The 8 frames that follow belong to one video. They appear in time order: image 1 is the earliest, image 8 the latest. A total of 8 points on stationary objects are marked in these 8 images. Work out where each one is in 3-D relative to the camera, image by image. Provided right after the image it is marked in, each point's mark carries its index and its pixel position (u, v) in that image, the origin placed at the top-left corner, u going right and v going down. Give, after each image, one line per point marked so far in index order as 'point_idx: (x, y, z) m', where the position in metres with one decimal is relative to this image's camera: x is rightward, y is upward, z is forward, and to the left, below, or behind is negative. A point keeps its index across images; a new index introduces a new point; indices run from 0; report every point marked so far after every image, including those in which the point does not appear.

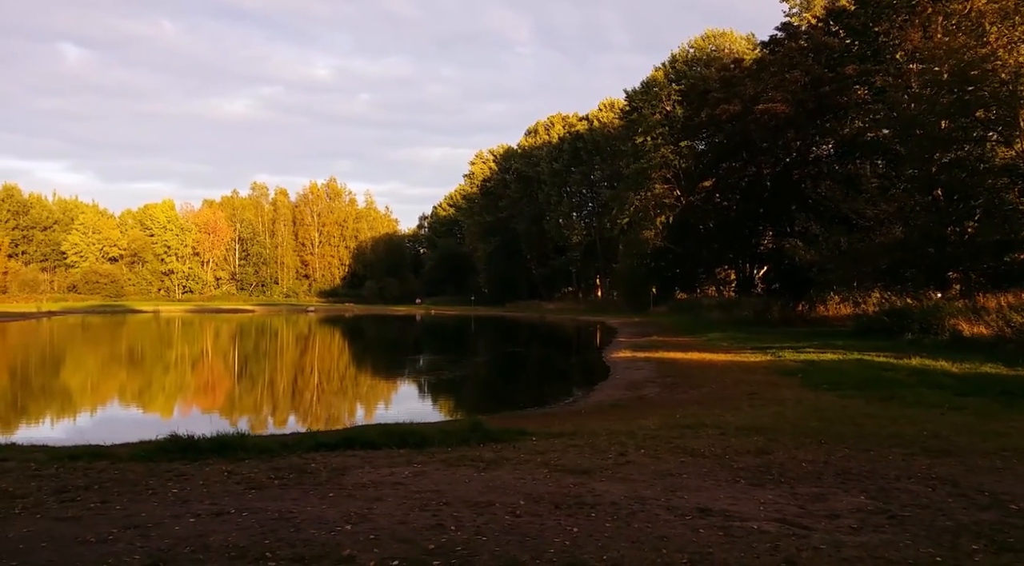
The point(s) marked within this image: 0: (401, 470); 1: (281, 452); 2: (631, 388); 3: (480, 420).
0: (-1.0, -1.7, +6.6) m
1: (-2.4, -1.7, +7.6) m
2: (+2.5, -2.1, +14.9) m
3: (-0.4, -1.8, +9.5) m
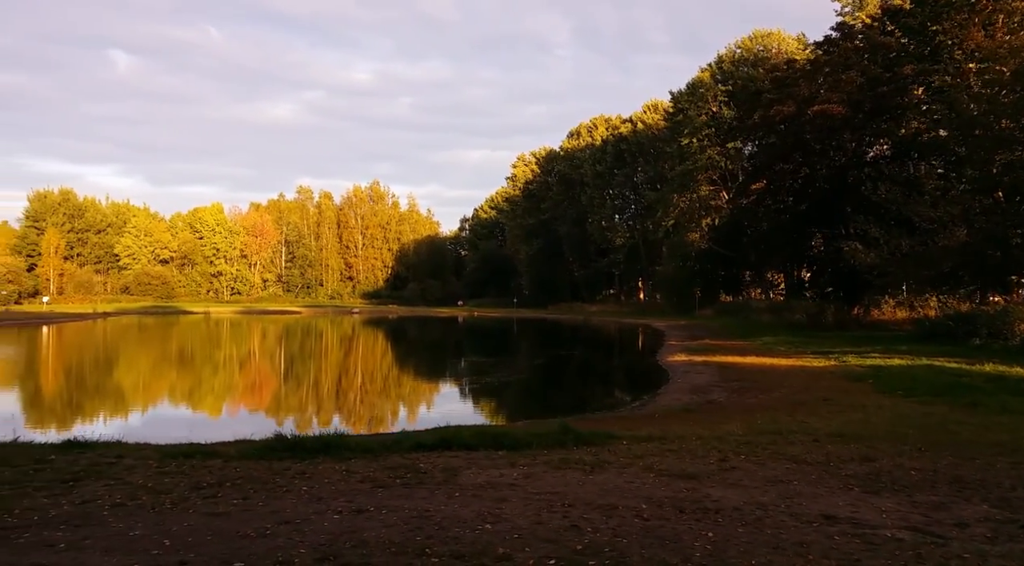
0: (0.0, -1.7, +6.8) m
1: (-1.3, -1.8, +7.8) m
2: (+3.8, -2.2, +14.9) m
3: (+0.7, -1.8, +9.6) m
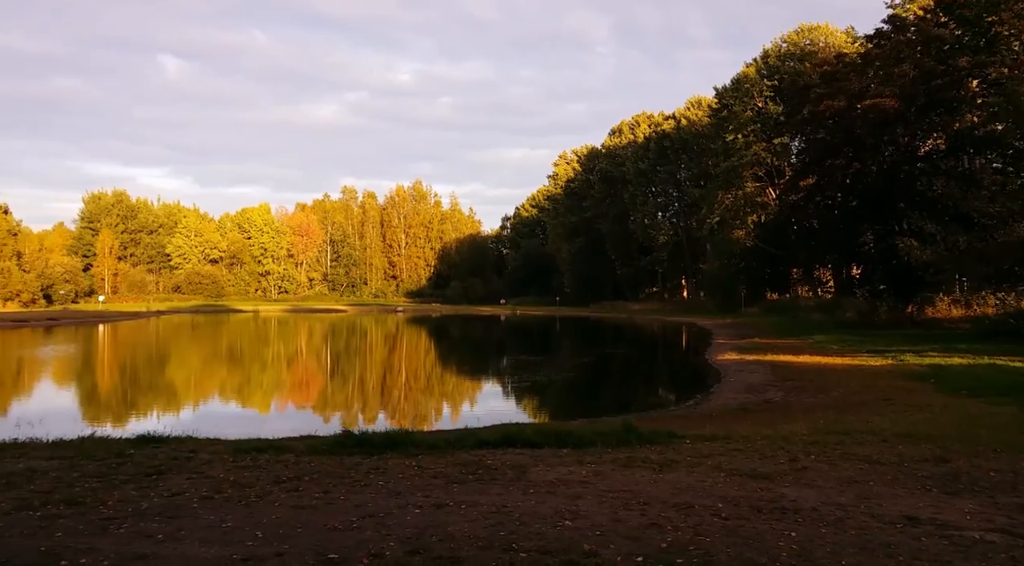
0: (+0.6, -1.7, +6.8) m
1: (-0.7, -1.8, +7.9) m
2: (+4.8, -2.2, +14.7) m
3: (+1.5, -1.8, +9.6) m
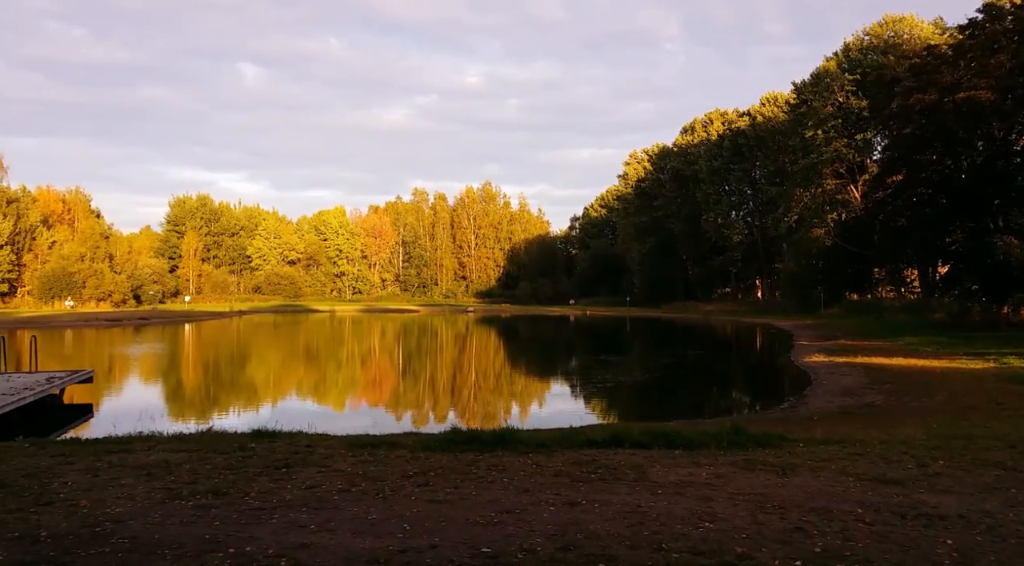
0: (+1.7, -1.7, +6.7) m
1: (+0.5, -1.8, +7.9) m
2: (+6.6, -2.2, +14.2) m
3: (+2.8, -1.8, +9.5) m
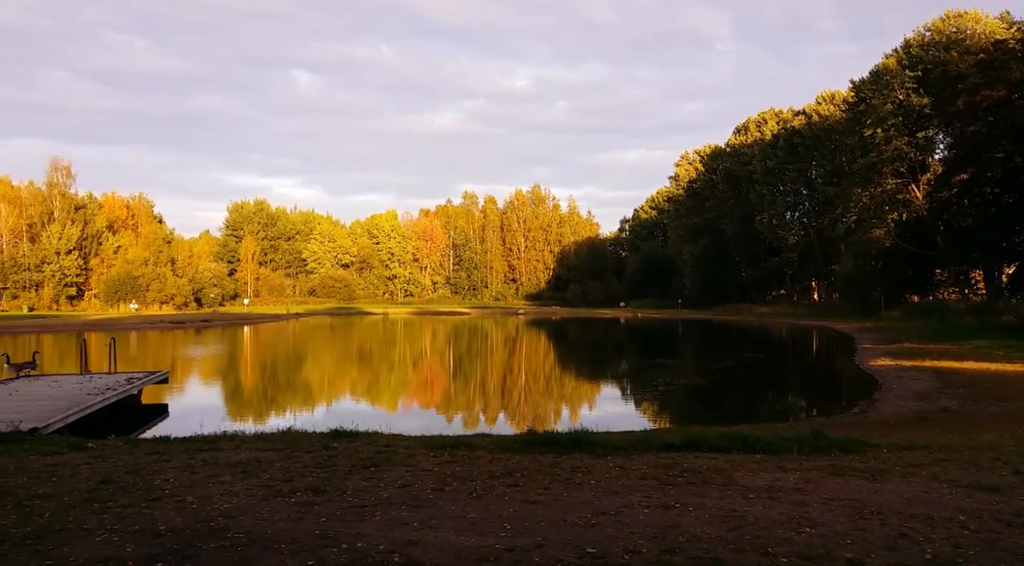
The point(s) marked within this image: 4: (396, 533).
0: (+2.5, -1.8, +6.7) m
1: (+1.4, -1.8, +7.9) m
2: (+7.8, -2.2, +13.9) m
3: (+3.8, -1.8, +9.3) m
4: (-0.8, -1.7, +4.8) m
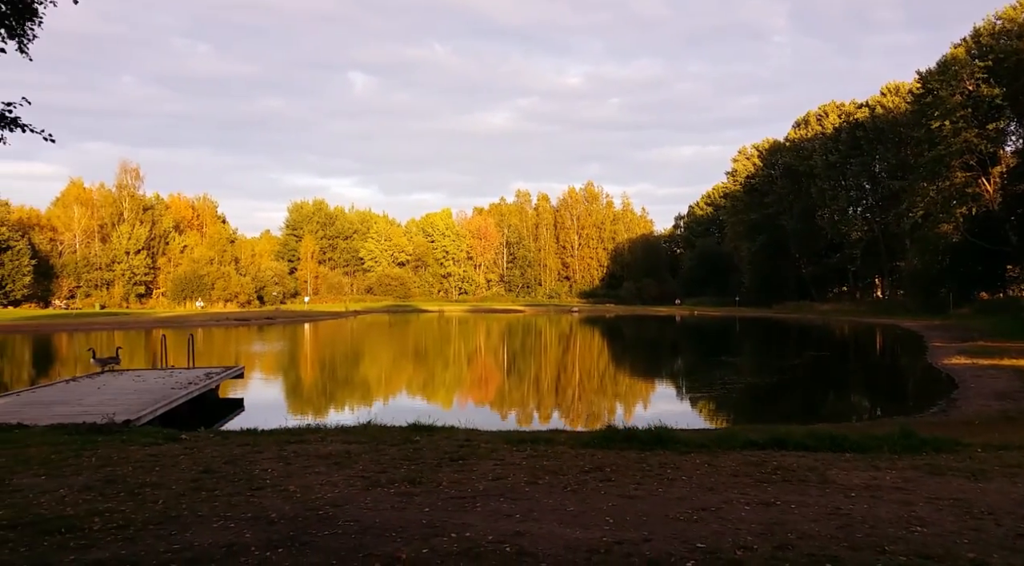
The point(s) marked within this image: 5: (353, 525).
0: (+3.3, -1.7, +6.5) m
1: (+2.3, -1.8, +7.9) m
2: (+9.1, -2.1, +13.4) m
3: (+4.7, -1.8, +9.1) m
4: (-0.1, -1.6, +4.9) m
5: (-1.1, -1.6, +5.0) m
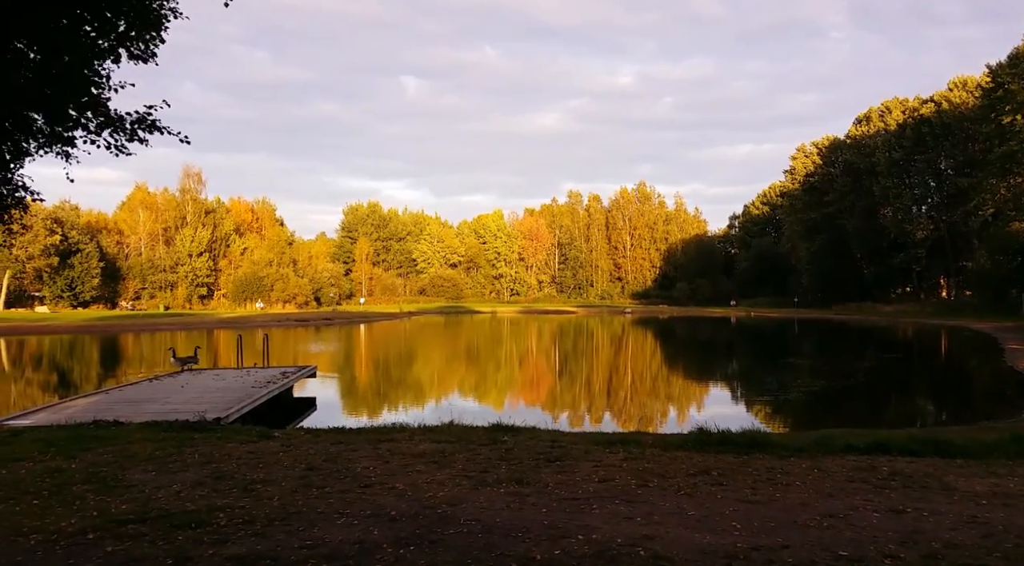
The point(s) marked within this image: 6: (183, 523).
0: (+4.2, -1.7, +6.3) m
1: (+3.3, -1.8, +7.6) m
2: (+10.4, -2.1, +12.7) m
3: (+5.8, -1.8, +8.7) m
4: (+0.8, -1.6, +4.9) m
5: (-0.2, -1.6, +5.0) m
6: (-2.3, -1.7, +5.1) m
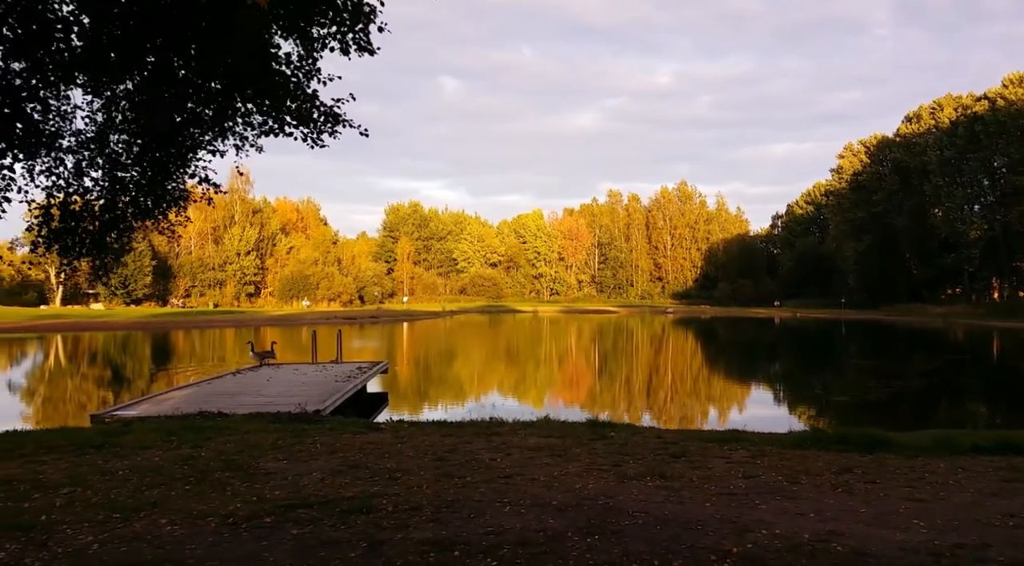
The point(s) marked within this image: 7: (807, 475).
0: (+5.4, -1.7, +6.1) m
1: (+4.5, -1.7, +7.5) m
2: (+11.8, -2.1, +12.3) m
3: (+7.1, -1.8, +8.5) m
4: (+1.9, -1.6, +4.8) m
5: (+0.9, -1.6, +4.9) m
6: (-1.1, -1.6, +5.1) m
7: (+2.4, -1.6, +6.1) m
